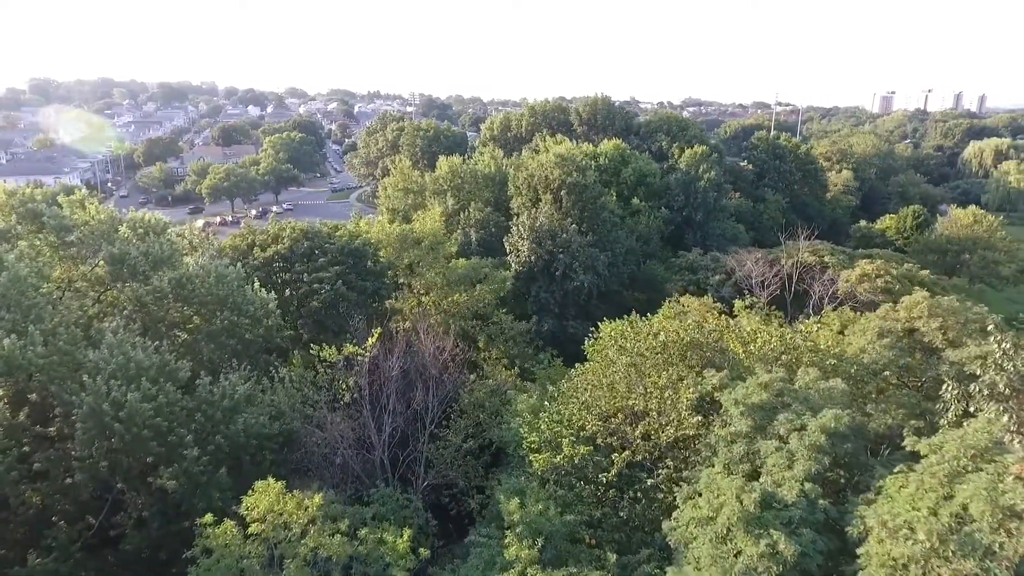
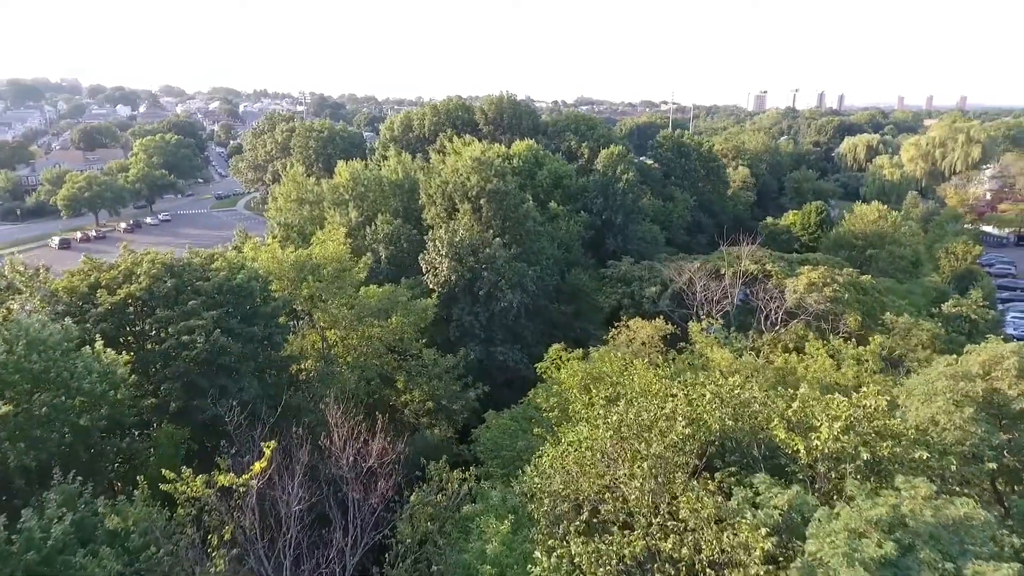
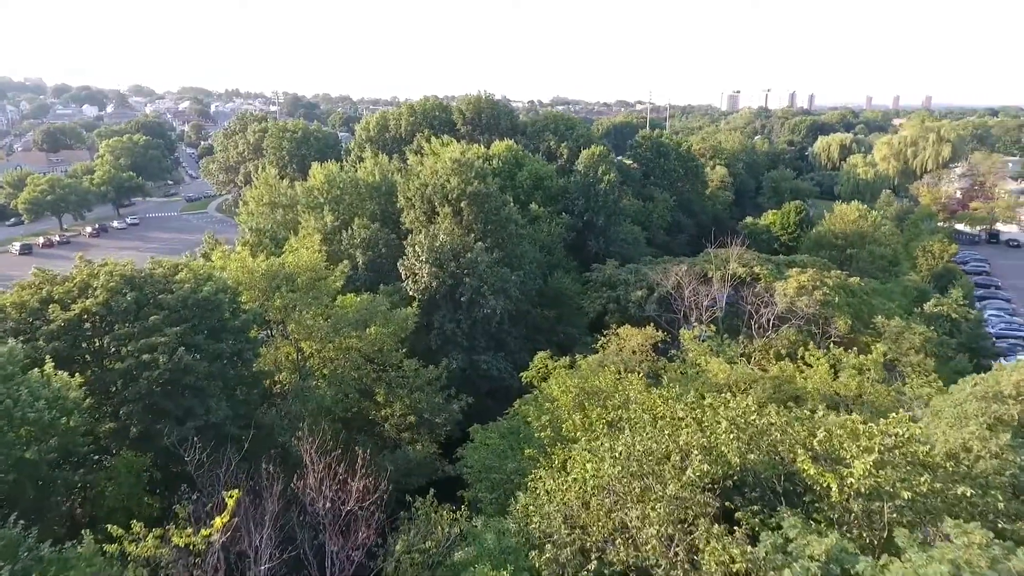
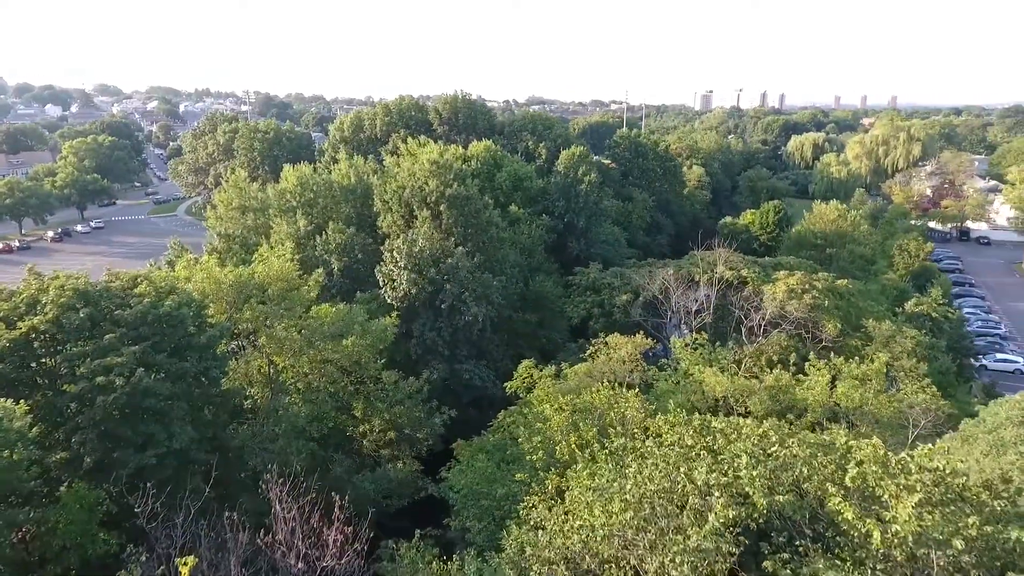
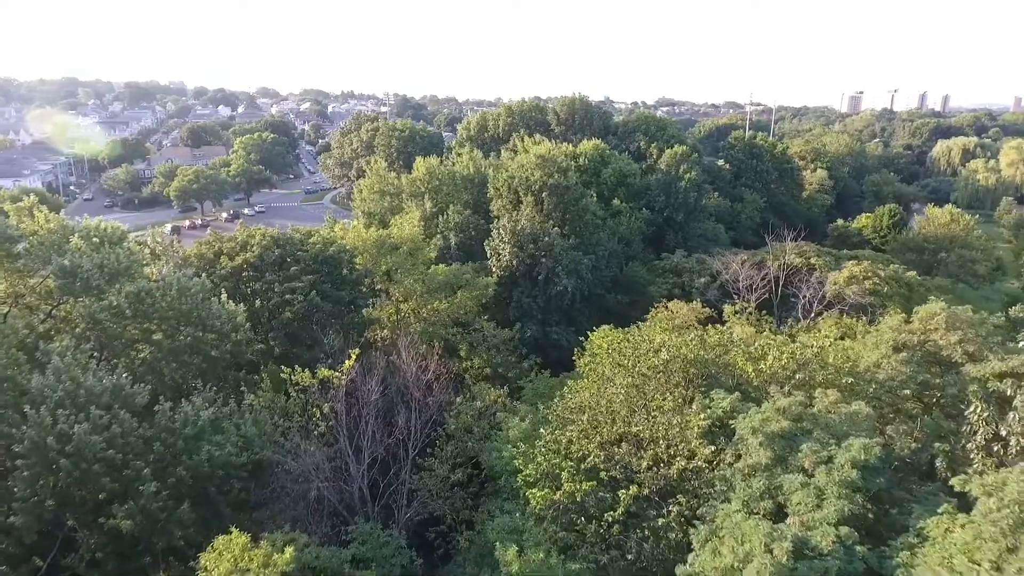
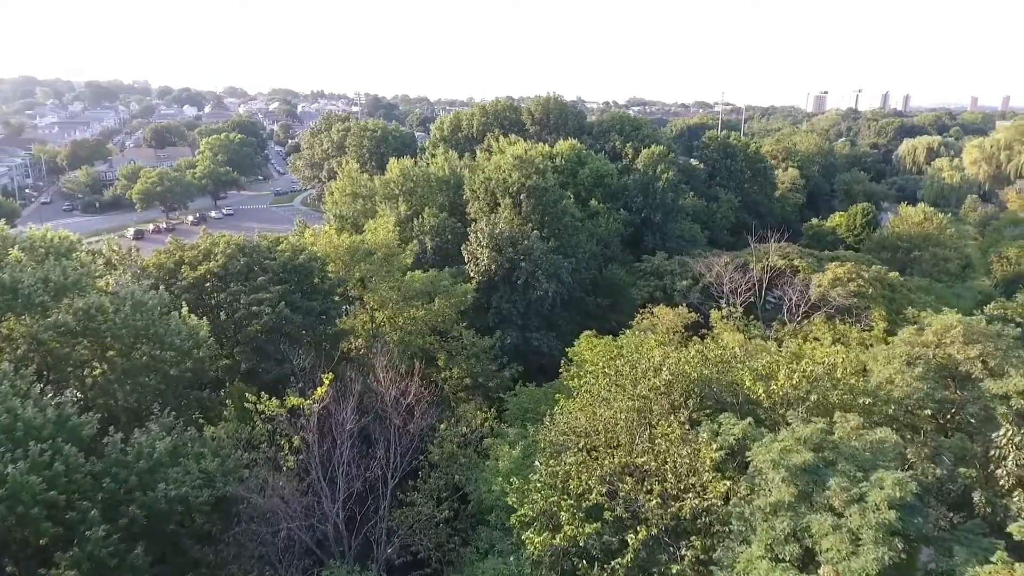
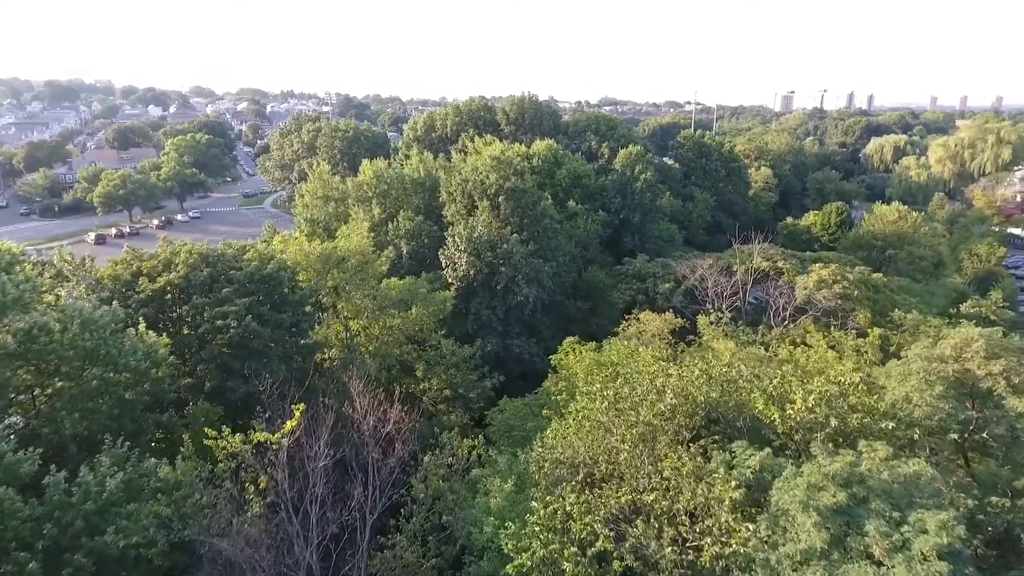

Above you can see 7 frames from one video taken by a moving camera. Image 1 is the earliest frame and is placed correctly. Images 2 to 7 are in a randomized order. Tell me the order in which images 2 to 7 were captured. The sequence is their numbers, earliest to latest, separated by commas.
5, 6, 7, 2, 3, 4
